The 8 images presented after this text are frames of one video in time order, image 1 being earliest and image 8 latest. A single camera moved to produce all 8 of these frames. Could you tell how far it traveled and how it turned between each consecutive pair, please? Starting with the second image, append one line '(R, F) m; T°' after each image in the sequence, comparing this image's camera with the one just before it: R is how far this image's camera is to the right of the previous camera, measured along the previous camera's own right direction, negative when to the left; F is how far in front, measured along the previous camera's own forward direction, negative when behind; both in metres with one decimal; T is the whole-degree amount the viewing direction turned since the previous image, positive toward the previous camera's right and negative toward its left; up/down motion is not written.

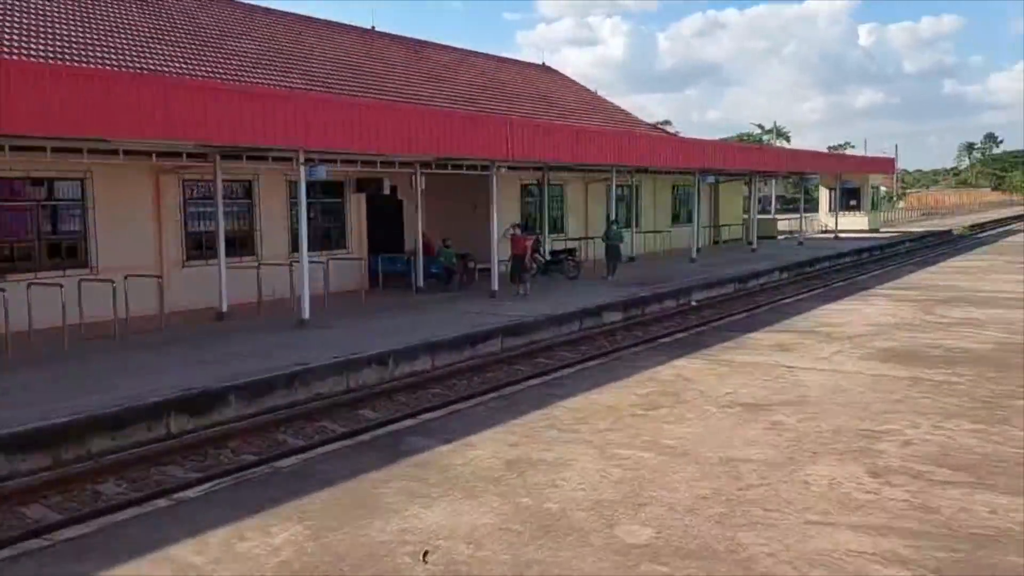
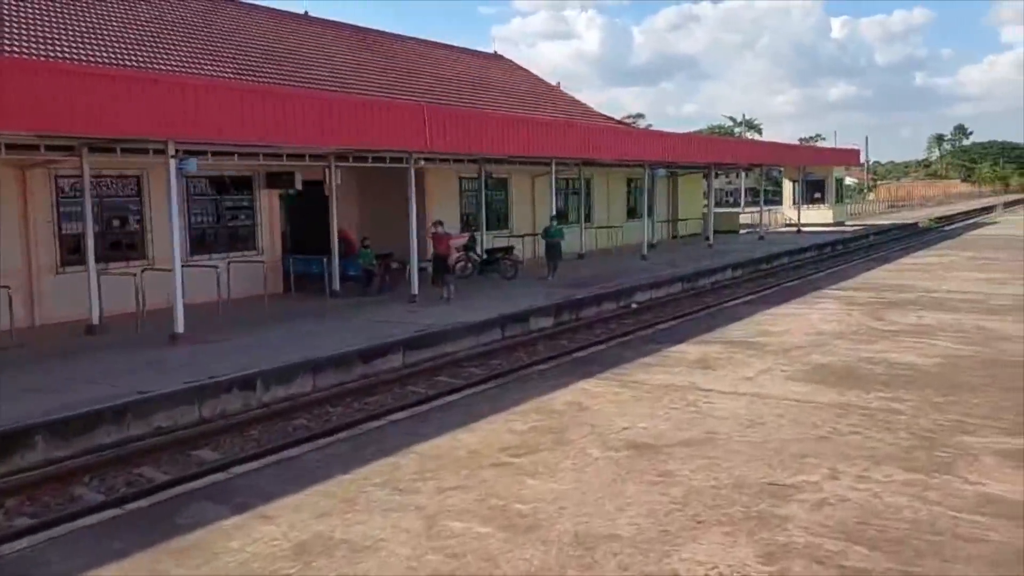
(+0.9, +1.1) m; +2°
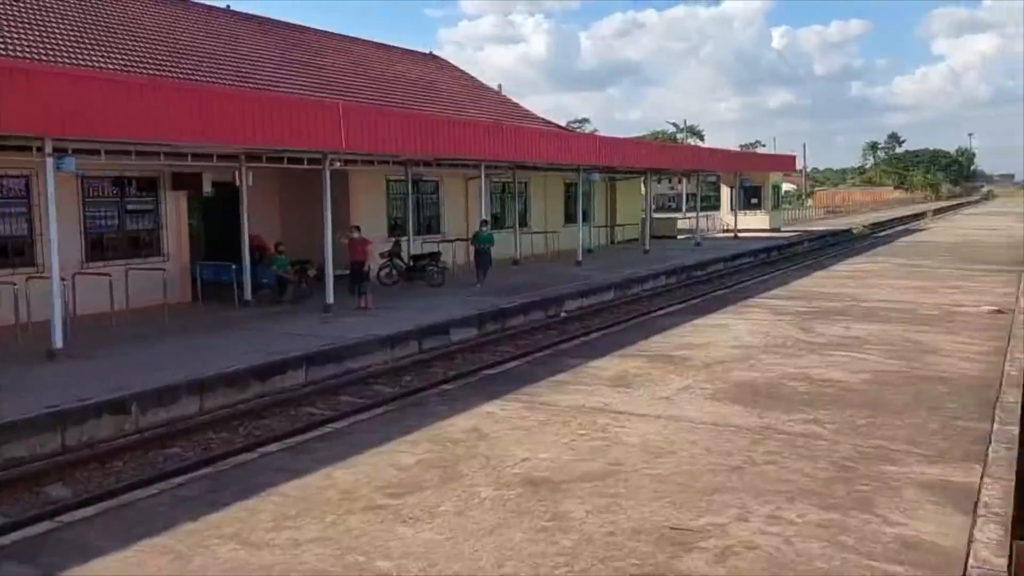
(+0.4, +0.5) m; +4°
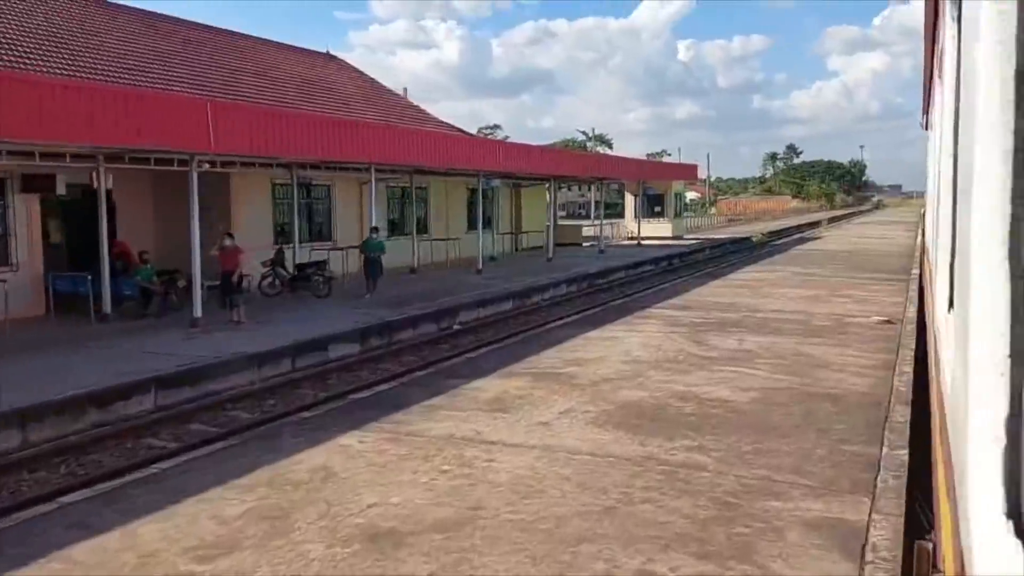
(+0.4, +0.6) m; +6°
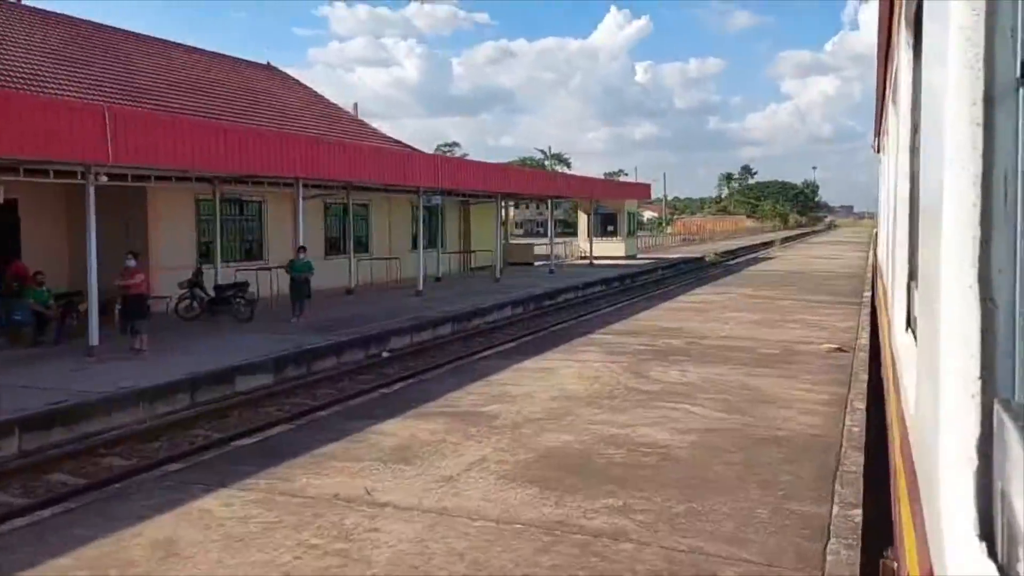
(+0.4, +0.8) m; +3°
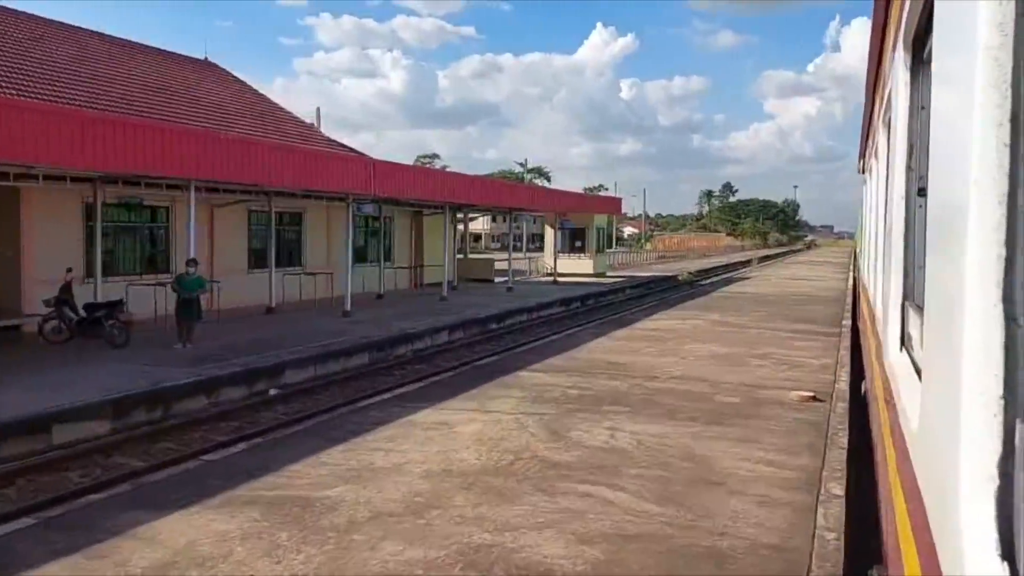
(+0.8, +1.9) m; +1°
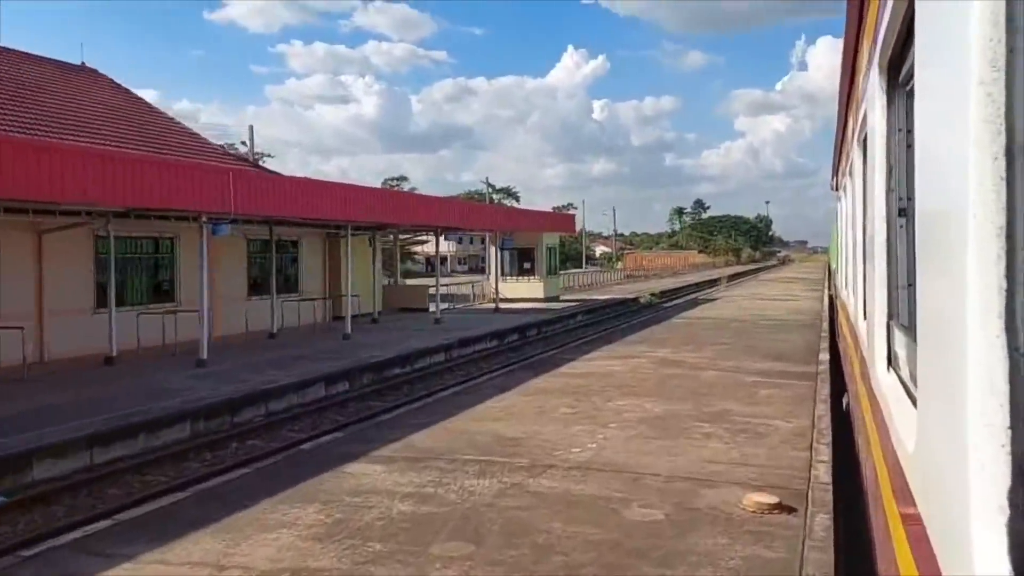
(+1.2, +3.0) m; +2°
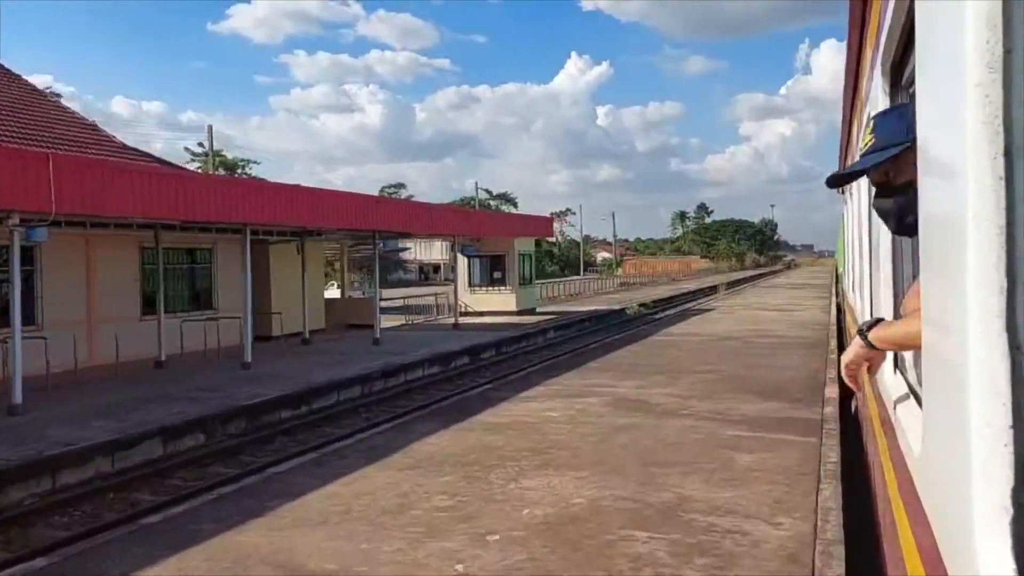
(+1.1, +2.9) m; 0°
